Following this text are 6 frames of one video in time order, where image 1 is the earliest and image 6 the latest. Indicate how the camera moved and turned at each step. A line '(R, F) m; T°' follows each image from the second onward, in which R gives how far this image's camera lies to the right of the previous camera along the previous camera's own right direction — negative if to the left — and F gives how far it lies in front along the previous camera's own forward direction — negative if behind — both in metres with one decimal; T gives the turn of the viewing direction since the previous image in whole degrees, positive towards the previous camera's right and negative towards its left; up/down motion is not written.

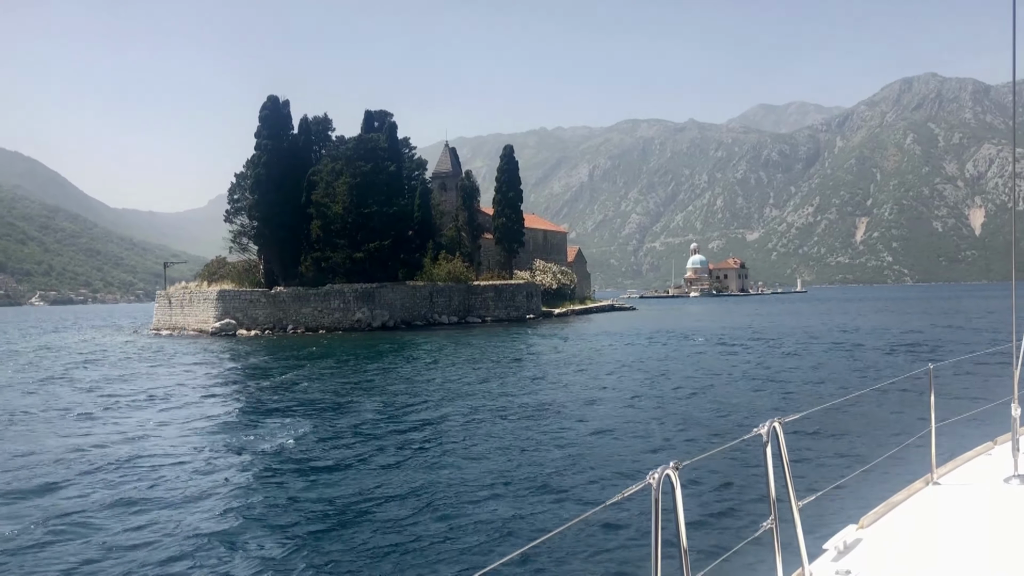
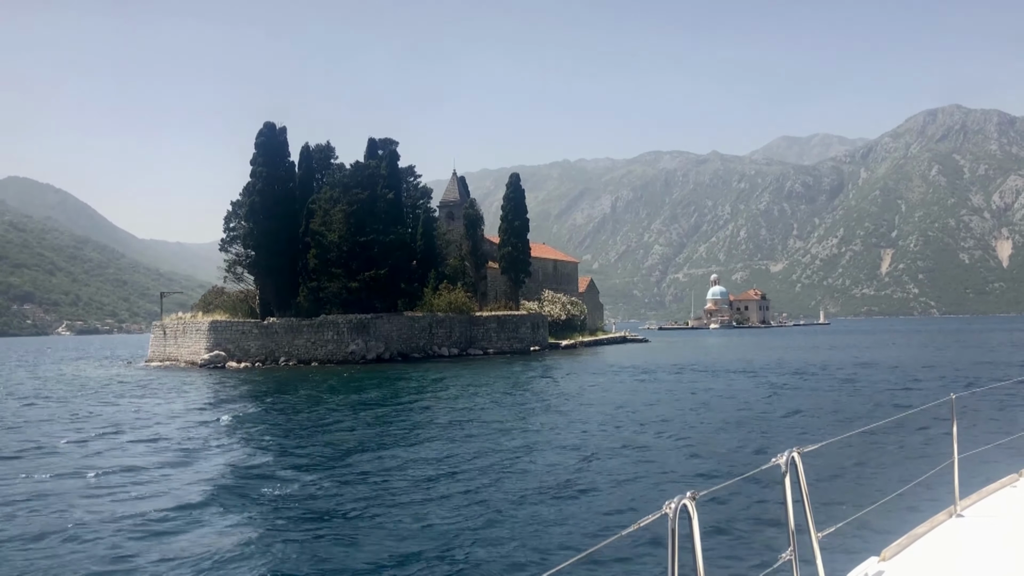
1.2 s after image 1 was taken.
(+1.1, +1.8) m; -2°
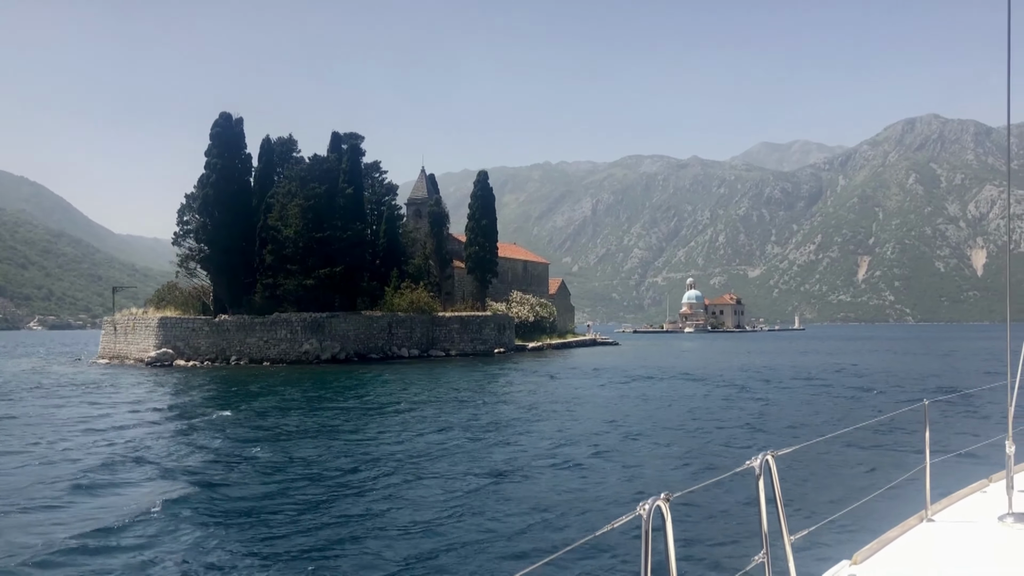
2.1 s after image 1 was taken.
(+1.1, +1.1) m; +1°
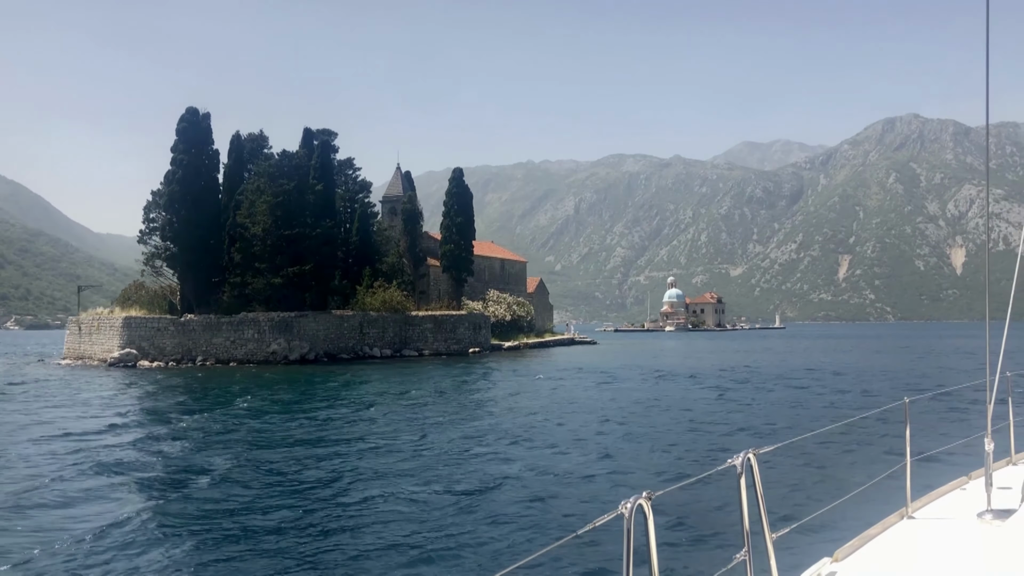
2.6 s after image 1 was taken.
(+0.6, +0.5) m; +1°
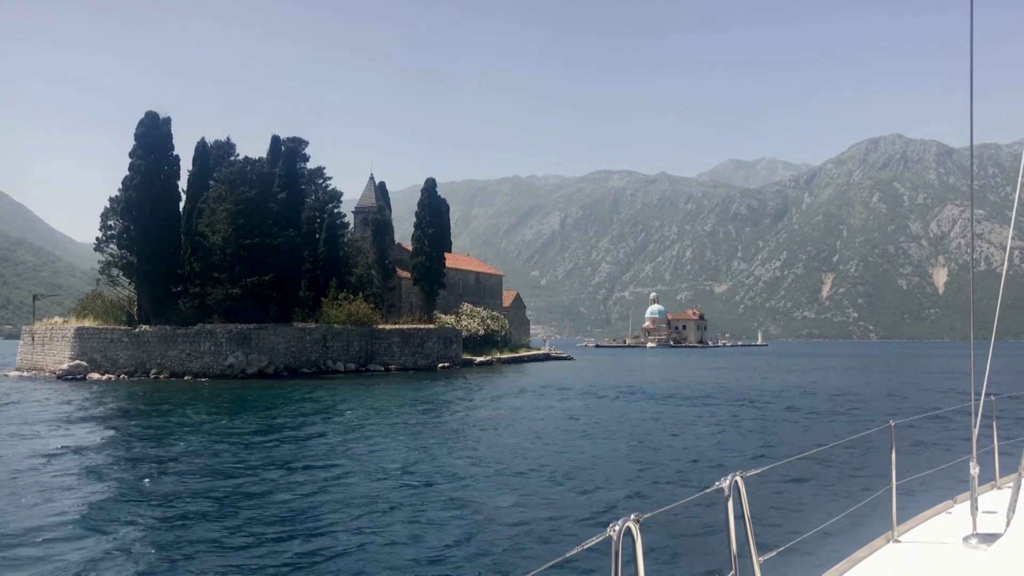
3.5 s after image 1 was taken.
(+1.0, +1.1) m; +1°
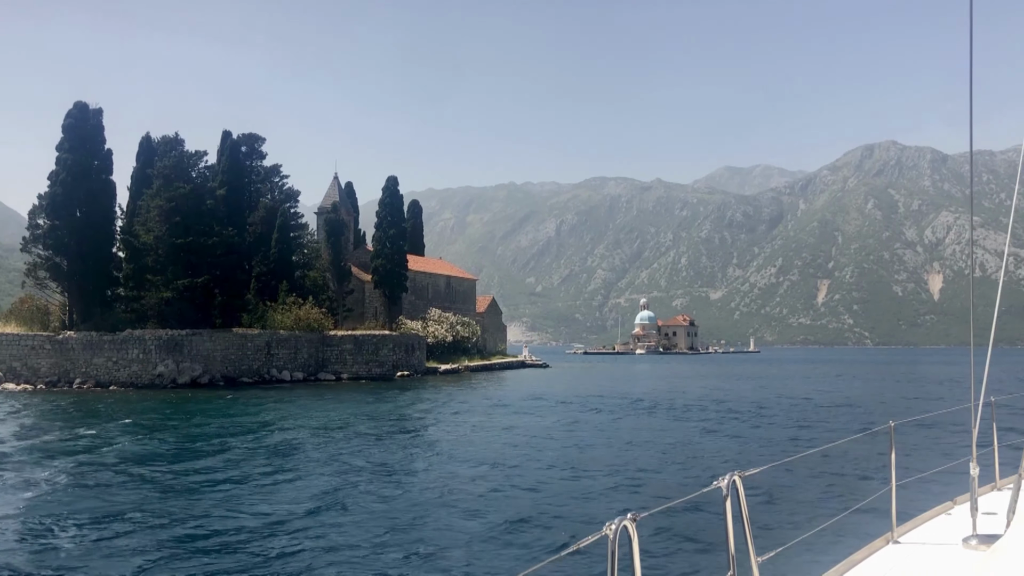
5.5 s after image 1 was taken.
(+2.1, +2.8) m; 0°
